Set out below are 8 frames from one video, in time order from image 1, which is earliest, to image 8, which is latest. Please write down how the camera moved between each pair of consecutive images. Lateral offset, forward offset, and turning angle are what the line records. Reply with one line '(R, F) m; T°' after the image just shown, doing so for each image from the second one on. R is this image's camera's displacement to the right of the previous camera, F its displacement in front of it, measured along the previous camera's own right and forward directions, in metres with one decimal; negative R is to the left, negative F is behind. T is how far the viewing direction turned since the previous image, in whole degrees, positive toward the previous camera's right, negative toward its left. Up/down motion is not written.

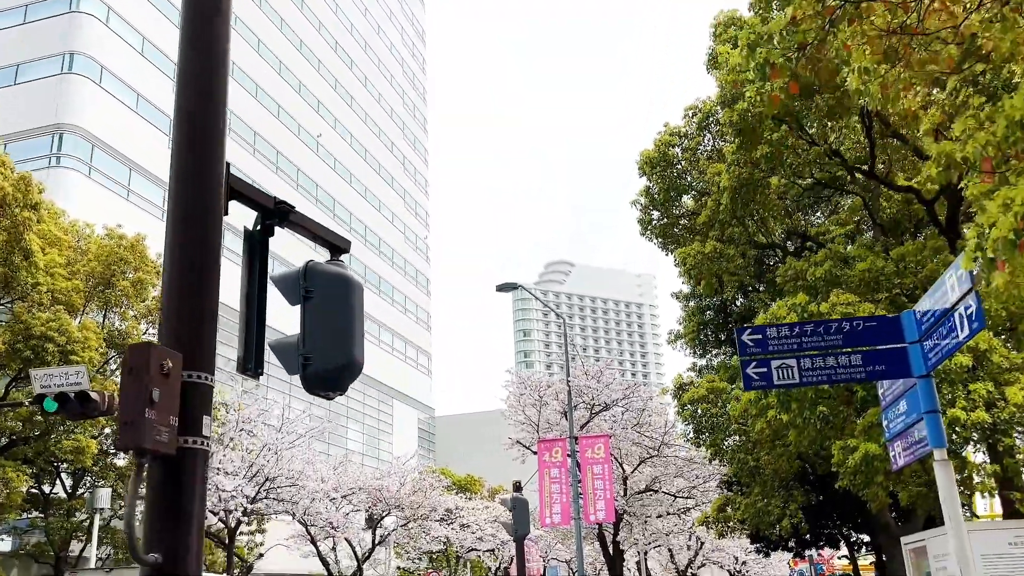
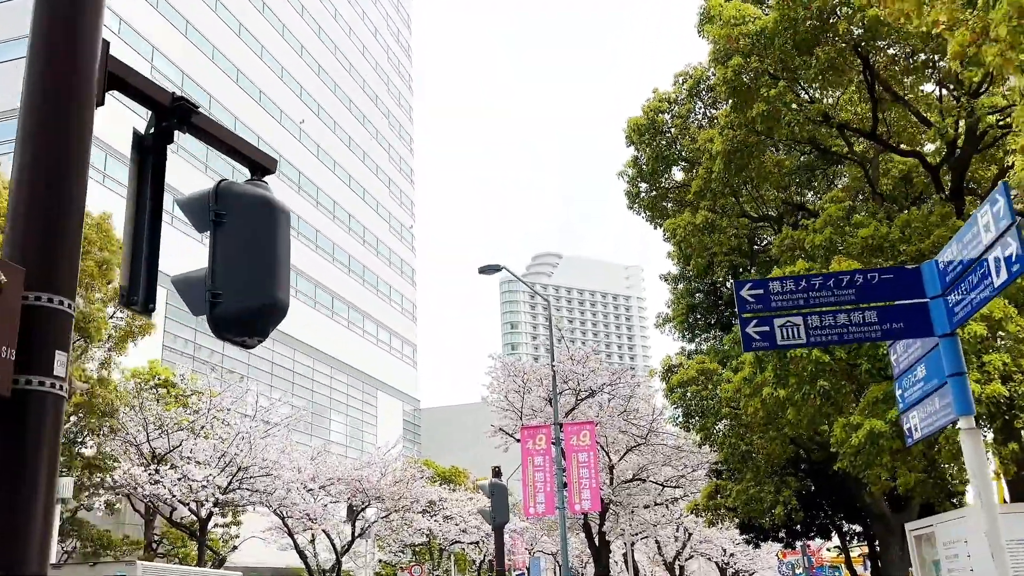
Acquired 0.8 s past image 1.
(+0.1, +0.8) m; +1°
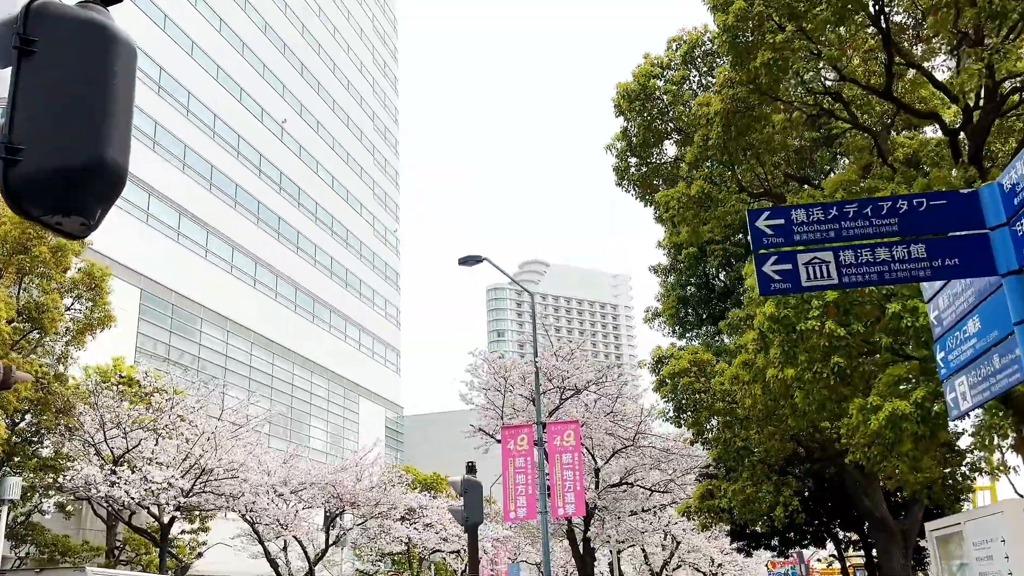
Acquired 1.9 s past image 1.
(+0.2, +1.1) m; +1°
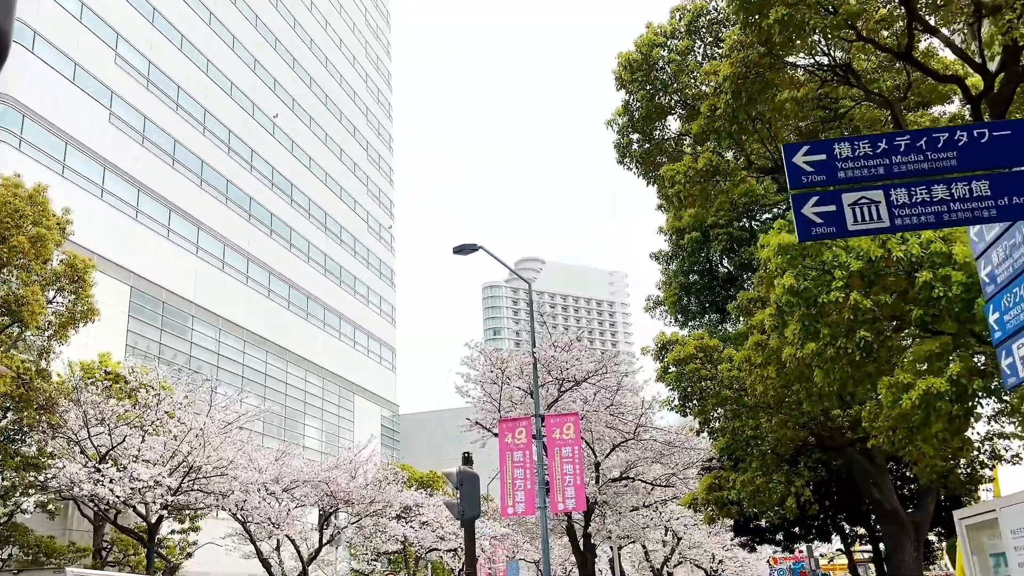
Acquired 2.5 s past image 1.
(0.0, +0.6) m; 0°
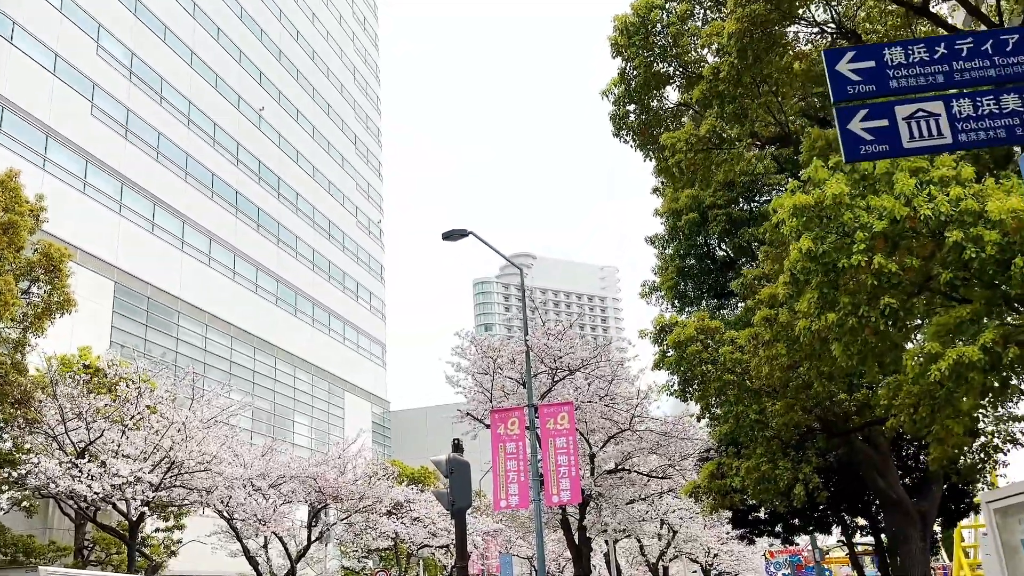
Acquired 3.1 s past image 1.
(0.0, +0.6) m; +1°
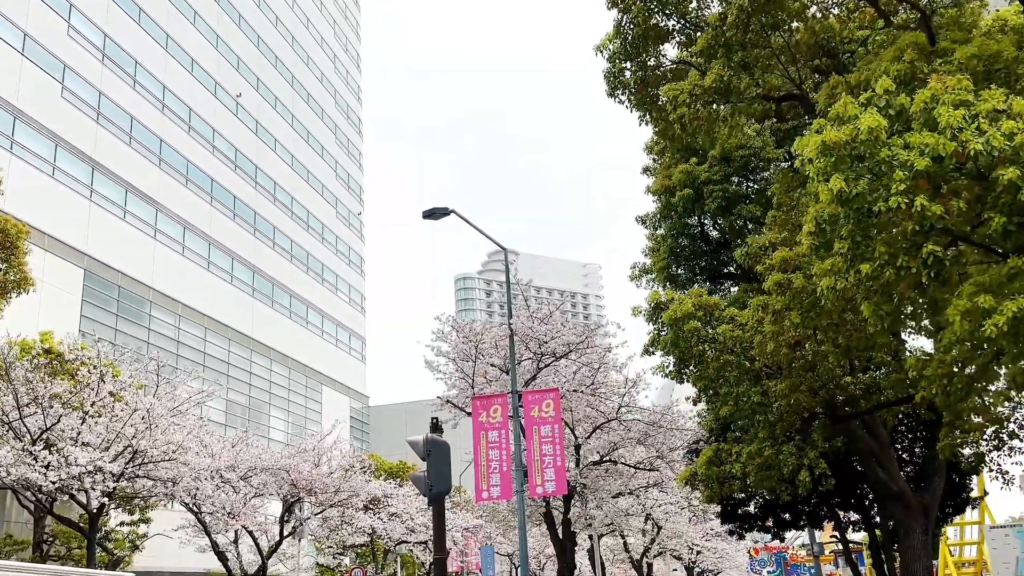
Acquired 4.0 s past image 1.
(0.0, +0.9) m; +1°
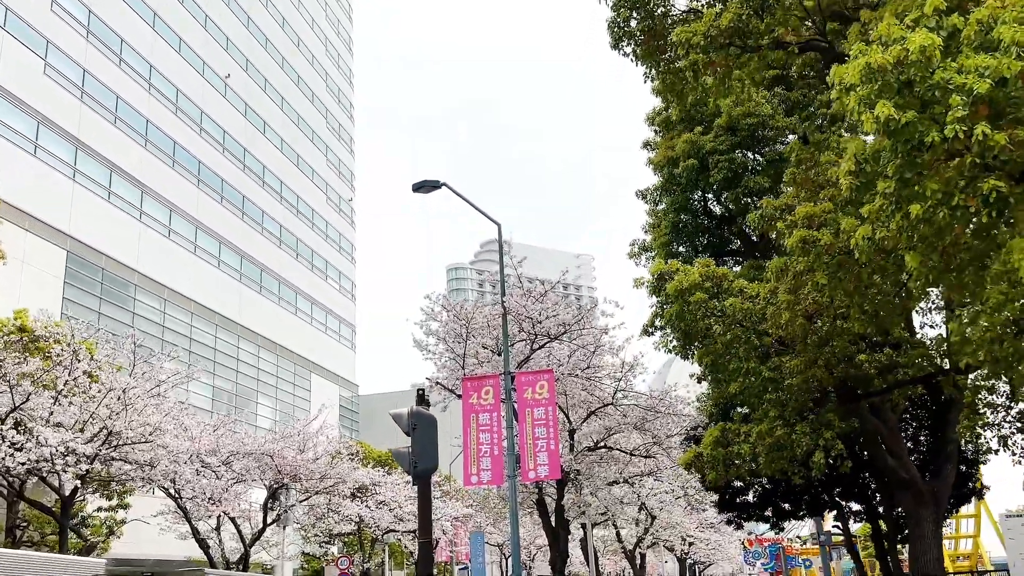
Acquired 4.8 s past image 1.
(0.0, +0.8) m; +1°
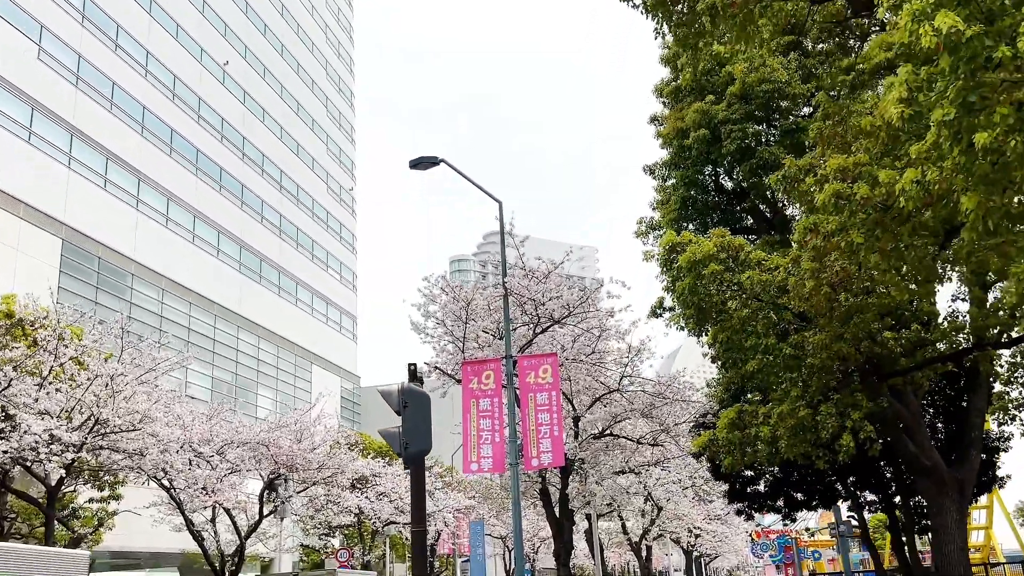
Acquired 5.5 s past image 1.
(0.0, +0.8) m; 0°
